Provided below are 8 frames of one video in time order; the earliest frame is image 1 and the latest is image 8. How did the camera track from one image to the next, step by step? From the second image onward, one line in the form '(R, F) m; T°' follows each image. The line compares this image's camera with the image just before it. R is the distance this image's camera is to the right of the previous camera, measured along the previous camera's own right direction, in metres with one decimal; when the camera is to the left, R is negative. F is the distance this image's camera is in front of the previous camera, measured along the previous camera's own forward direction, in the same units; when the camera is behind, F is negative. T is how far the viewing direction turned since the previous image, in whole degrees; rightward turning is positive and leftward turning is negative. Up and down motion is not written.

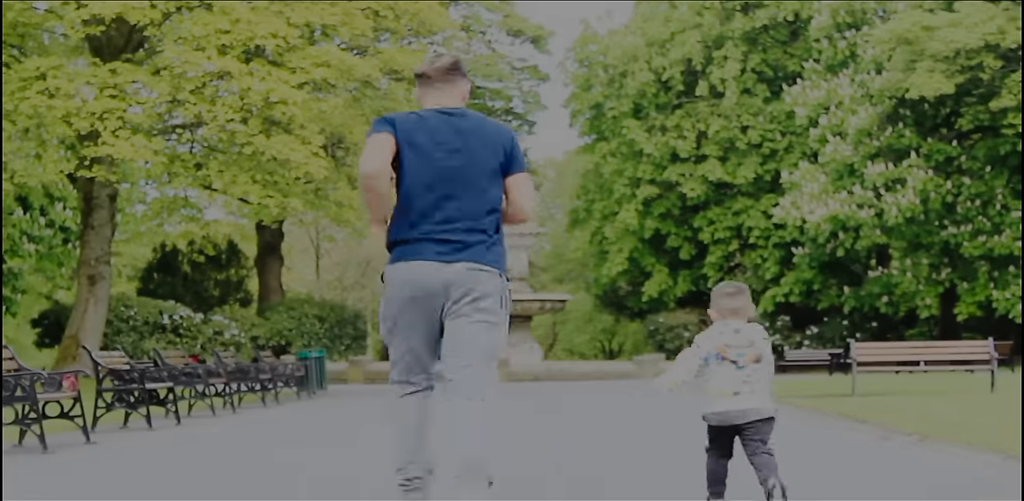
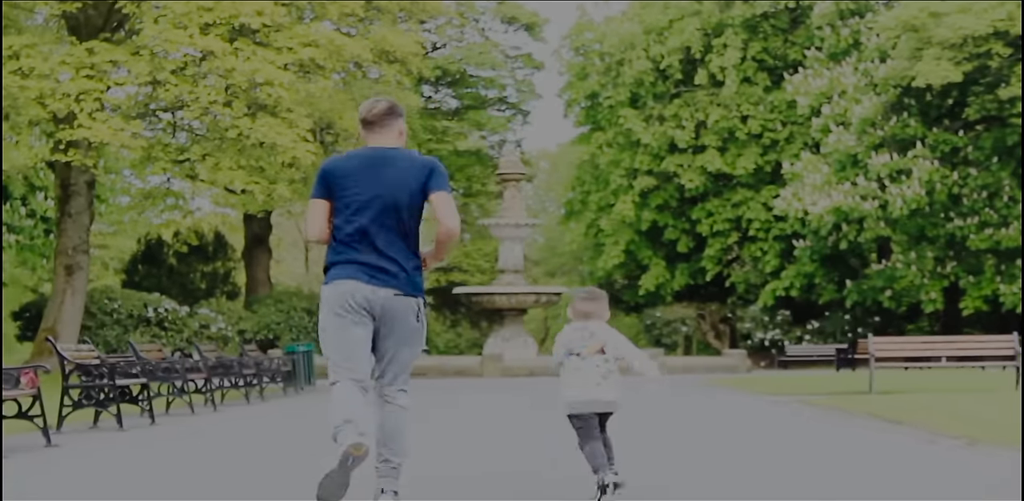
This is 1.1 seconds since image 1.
(-0.1, +0.9) m; 0°
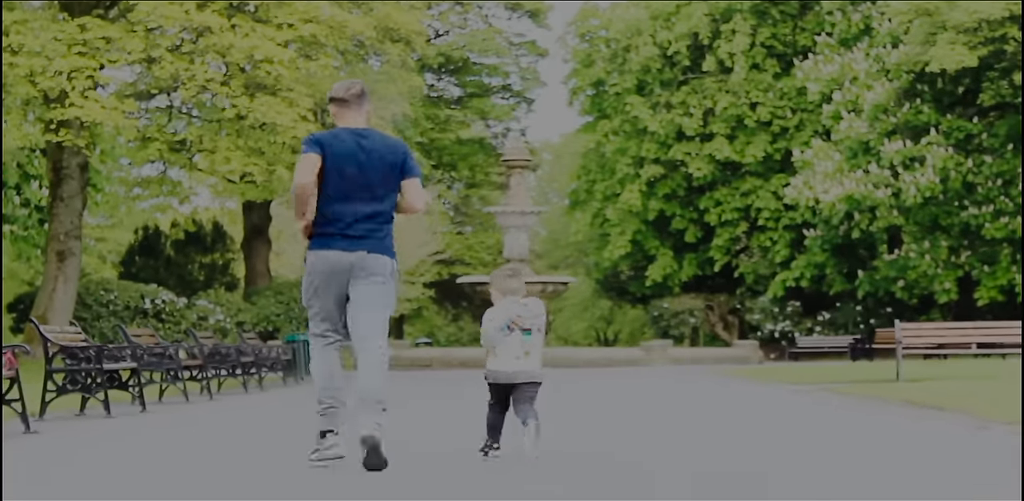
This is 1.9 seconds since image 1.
(-0.1, +0.7) m; 0°
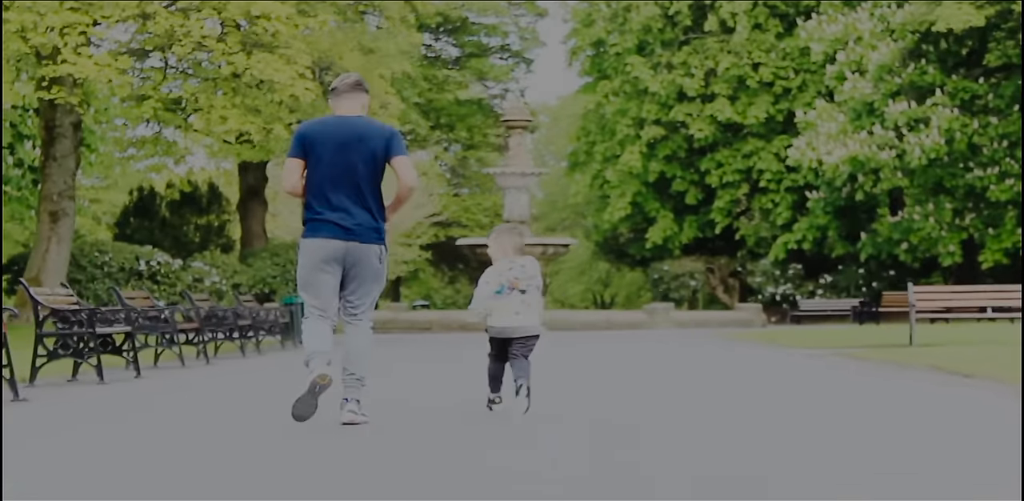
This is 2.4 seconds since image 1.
(-0.1, +0.4) m; 0°
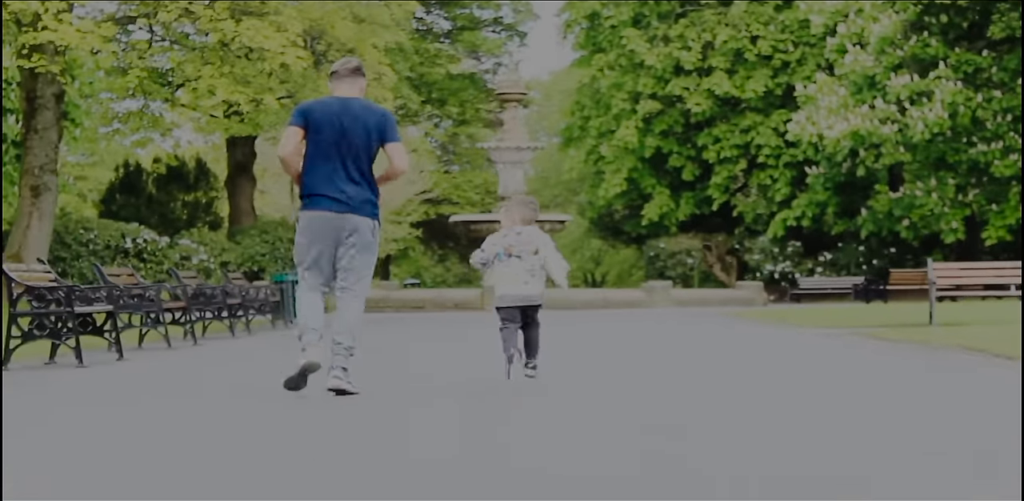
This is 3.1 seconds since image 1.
(-0.1, +0.7) m; 0°
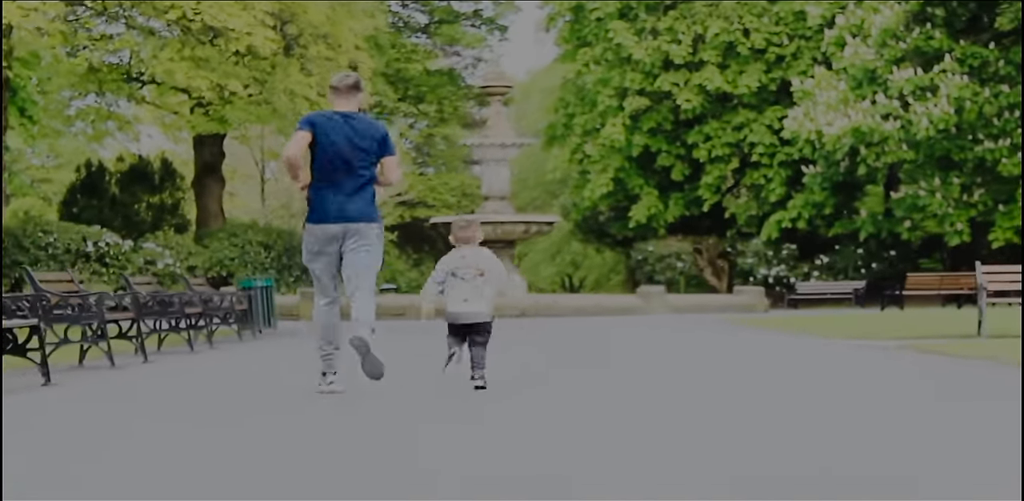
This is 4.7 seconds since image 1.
(-0.2, +1.7) m; +1°
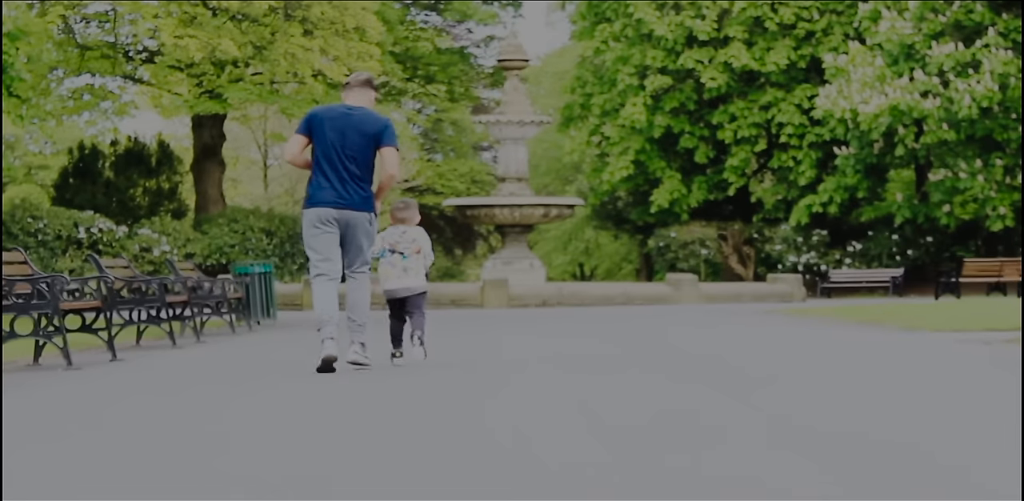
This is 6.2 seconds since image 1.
(-0.2, +1.7) m; 0°
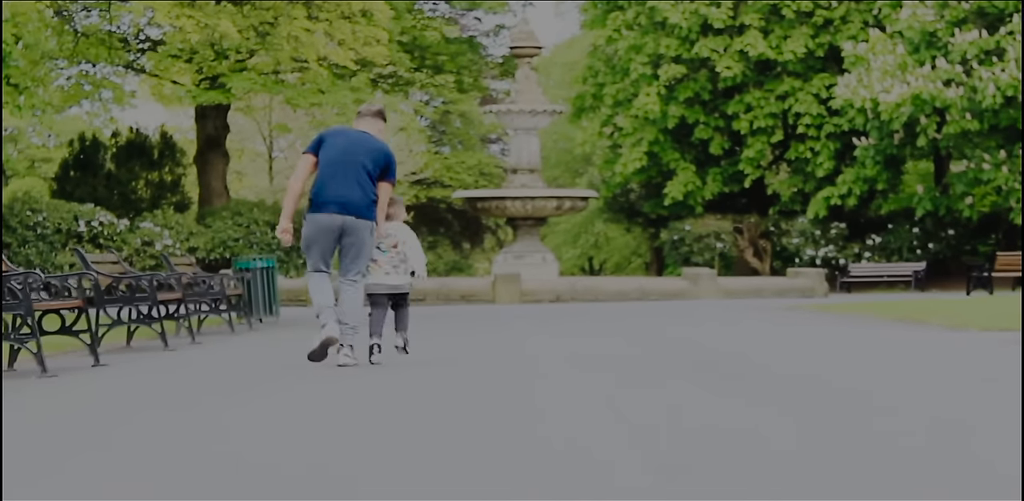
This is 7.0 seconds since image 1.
(-0.1, +0.8) m; 0°
